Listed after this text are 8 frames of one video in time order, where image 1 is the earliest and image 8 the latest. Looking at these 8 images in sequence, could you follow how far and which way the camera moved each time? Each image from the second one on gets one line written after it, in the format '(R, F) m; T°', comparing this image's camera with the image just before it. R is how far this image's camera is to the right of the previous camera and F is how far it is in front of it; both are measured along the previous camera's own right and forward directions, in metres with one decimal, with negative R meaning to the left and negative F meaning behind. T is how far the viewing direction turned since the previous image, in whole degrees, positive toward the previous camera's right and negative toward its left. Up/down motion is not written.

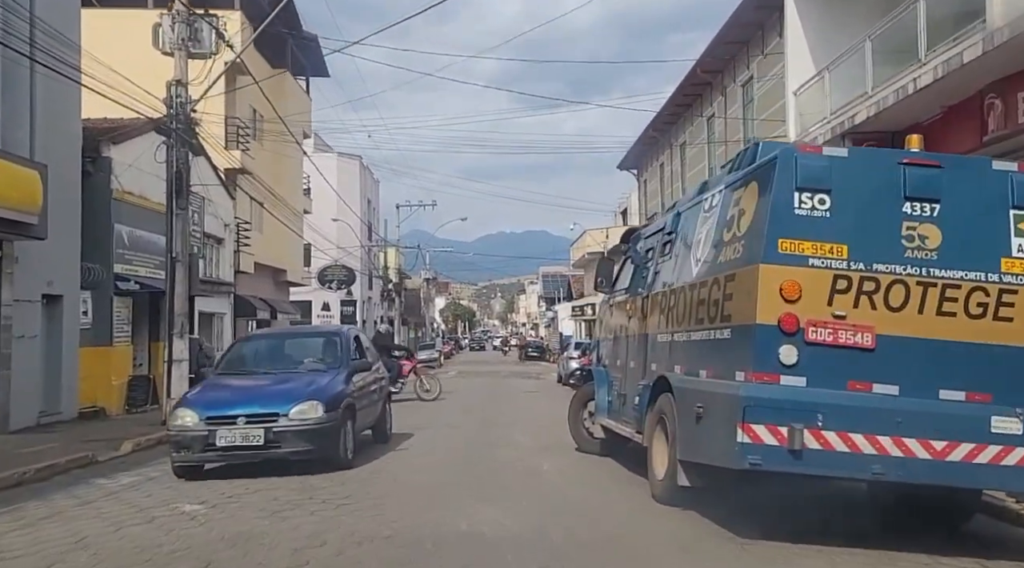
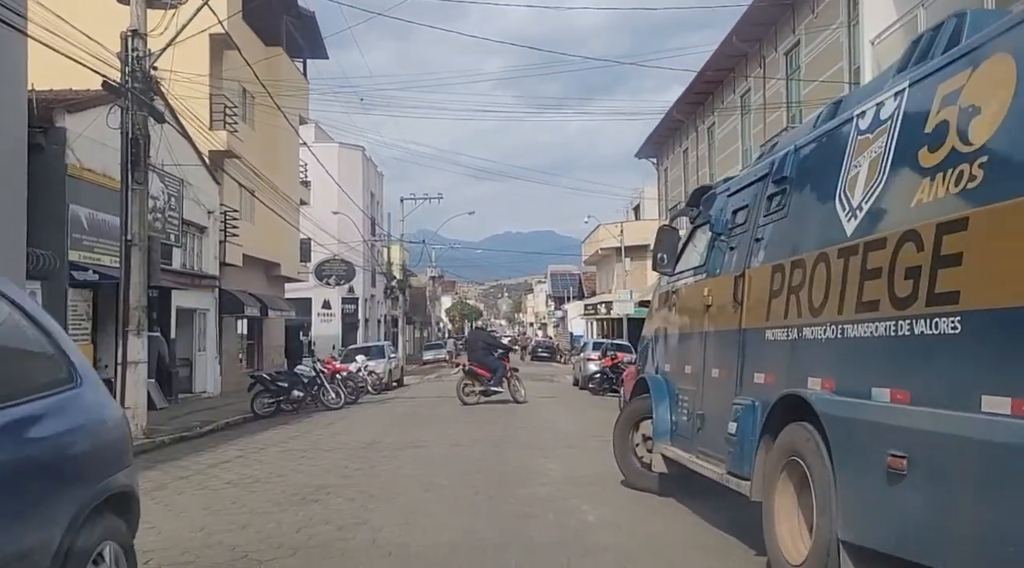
(-0.2, +2.8) m; 0°
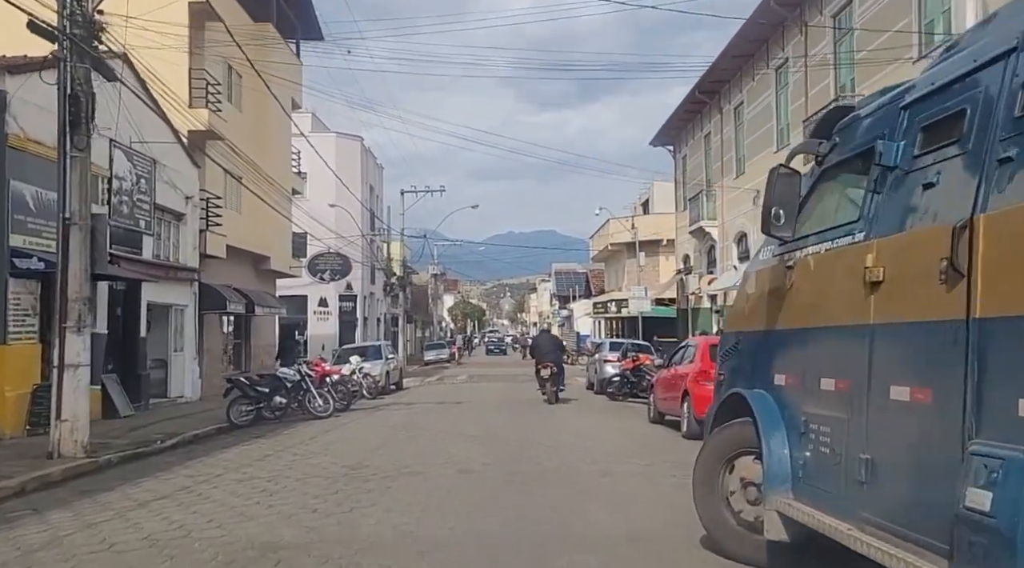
(-0.2, +2.6) m; 0°
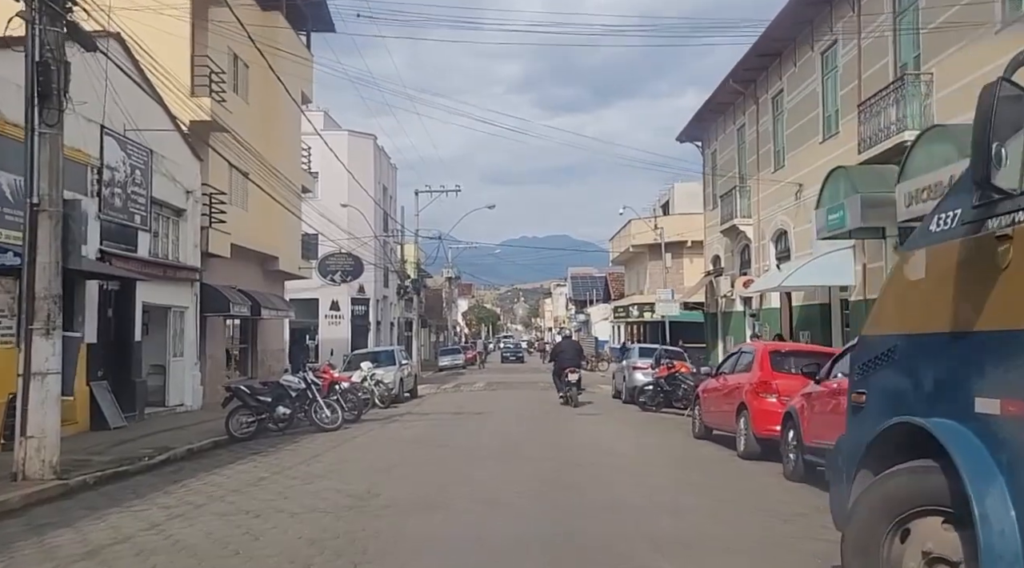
(-0.2, +1.7) m; -1°
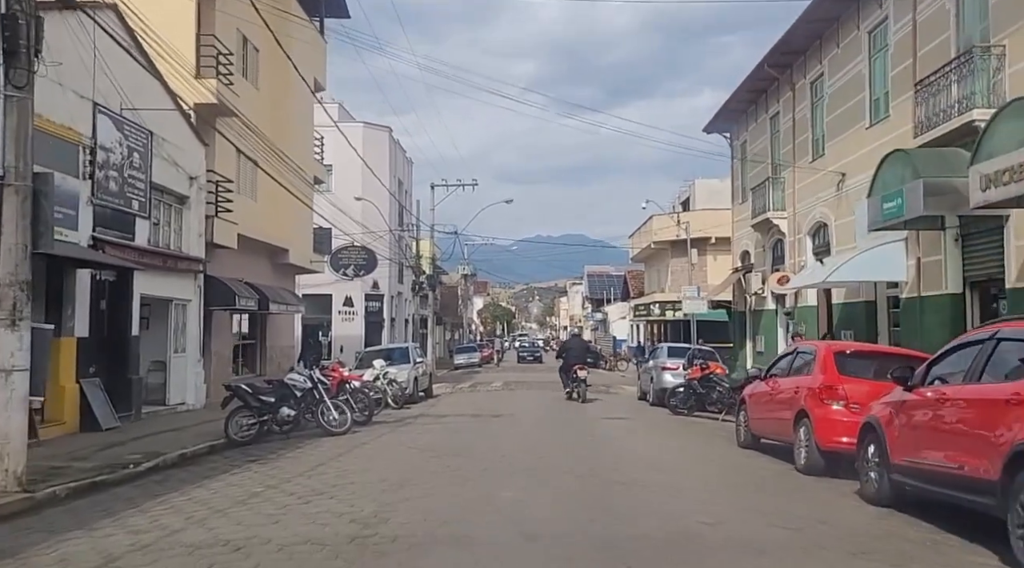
(-0.2, +1.4) m; -1°
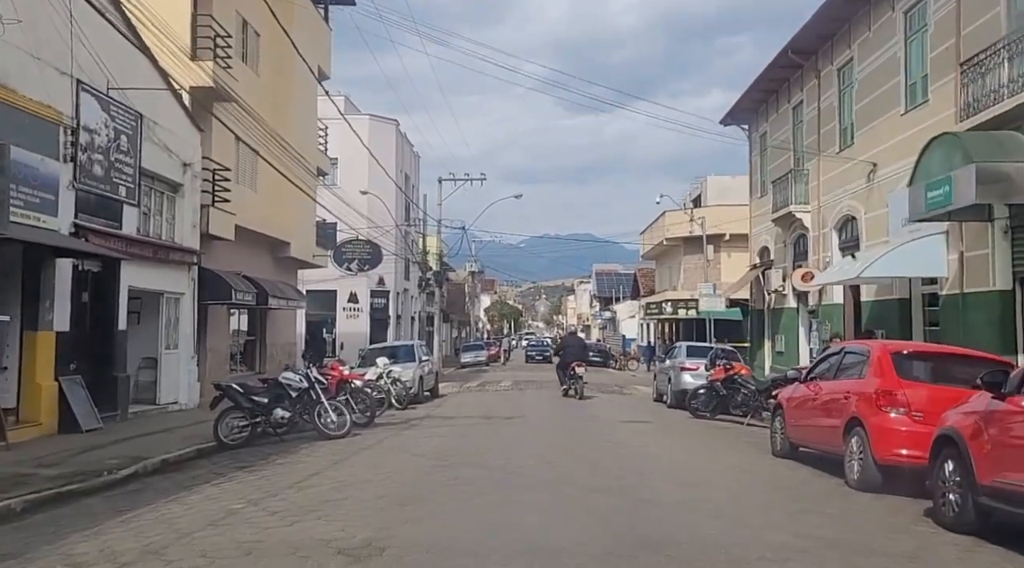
(-0.1, +1.2) m; 0°
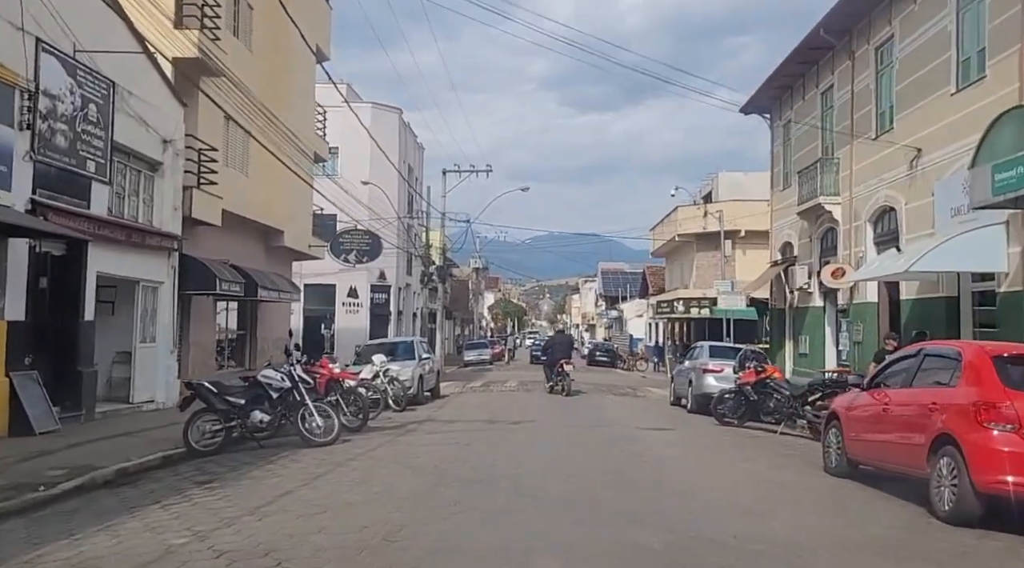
(-0.1, +1.7) m; 0°
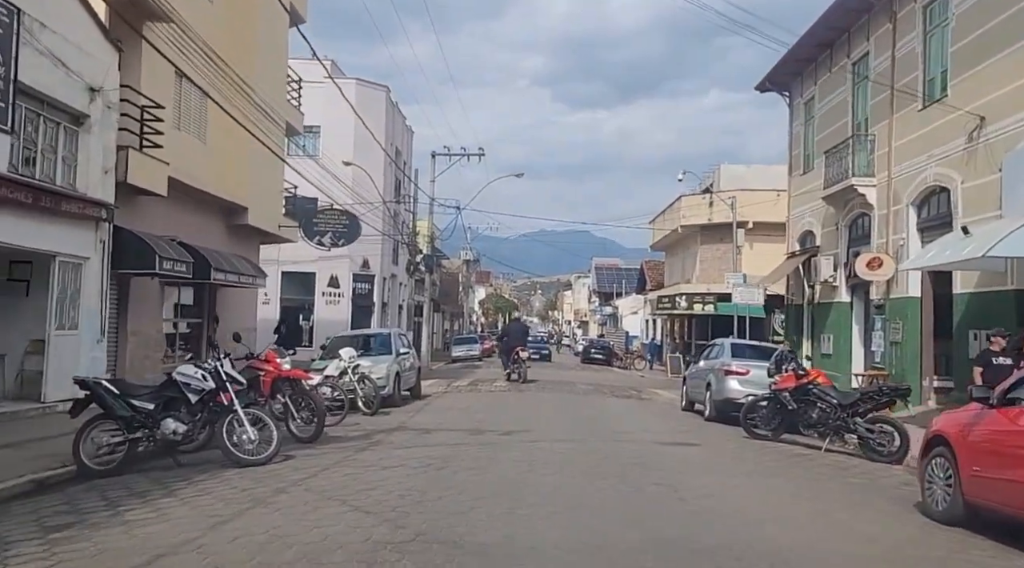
(0.0, +2.9) m; +1°
